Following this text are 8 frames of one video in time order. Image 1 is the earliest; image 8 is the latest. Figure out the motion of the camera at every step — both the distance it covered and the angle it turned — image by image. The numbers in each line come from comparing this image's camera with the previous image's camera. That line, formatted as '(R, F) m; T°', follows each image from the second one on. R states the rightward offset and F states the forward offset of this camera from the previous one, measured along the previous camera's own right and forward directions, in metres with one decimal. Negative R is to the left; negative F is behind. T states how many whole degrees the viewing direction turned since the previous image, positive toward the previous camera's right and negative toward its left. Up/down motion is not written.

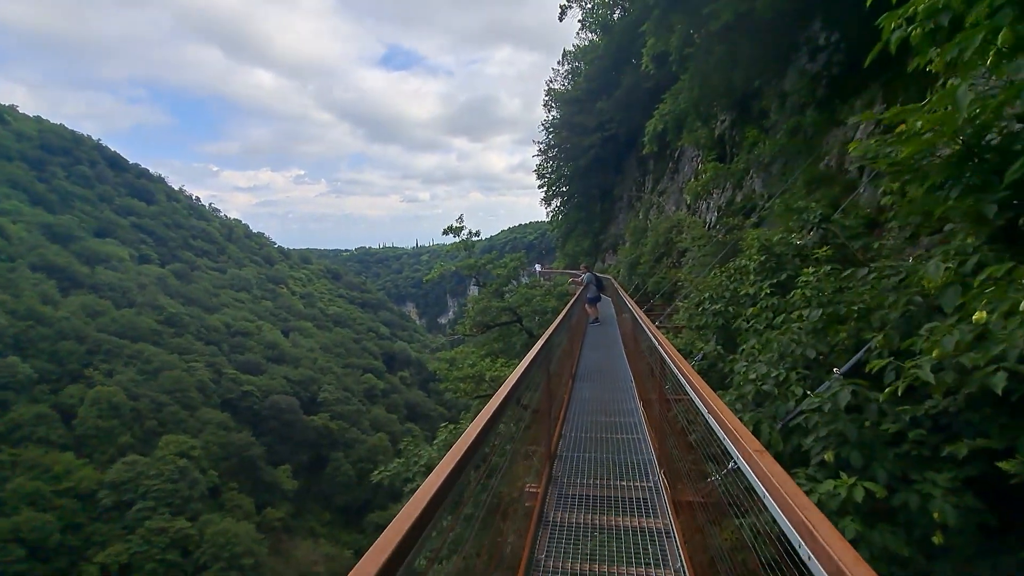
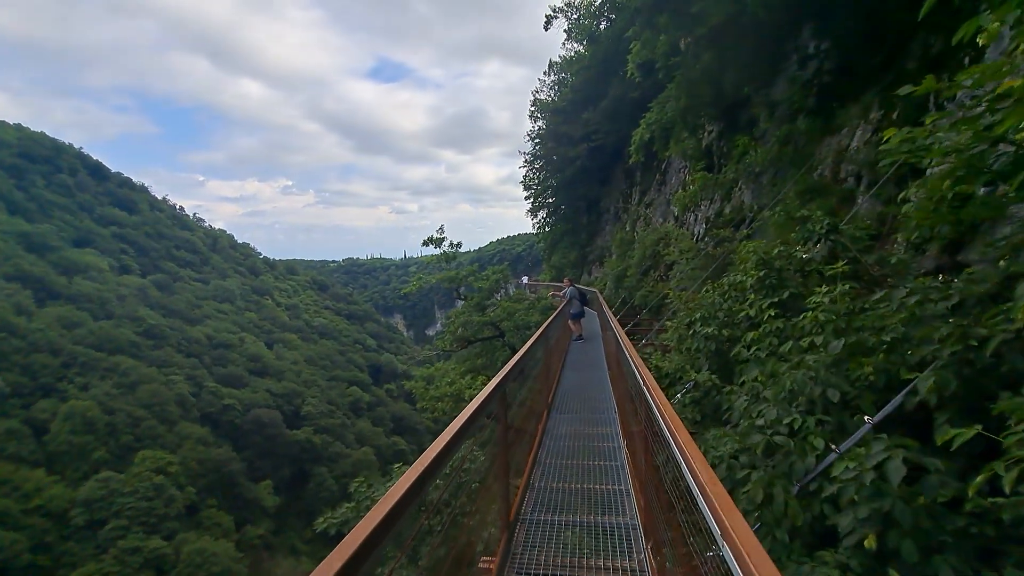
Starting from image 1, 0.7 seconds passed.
(+0.1, +0.4) m; +1°
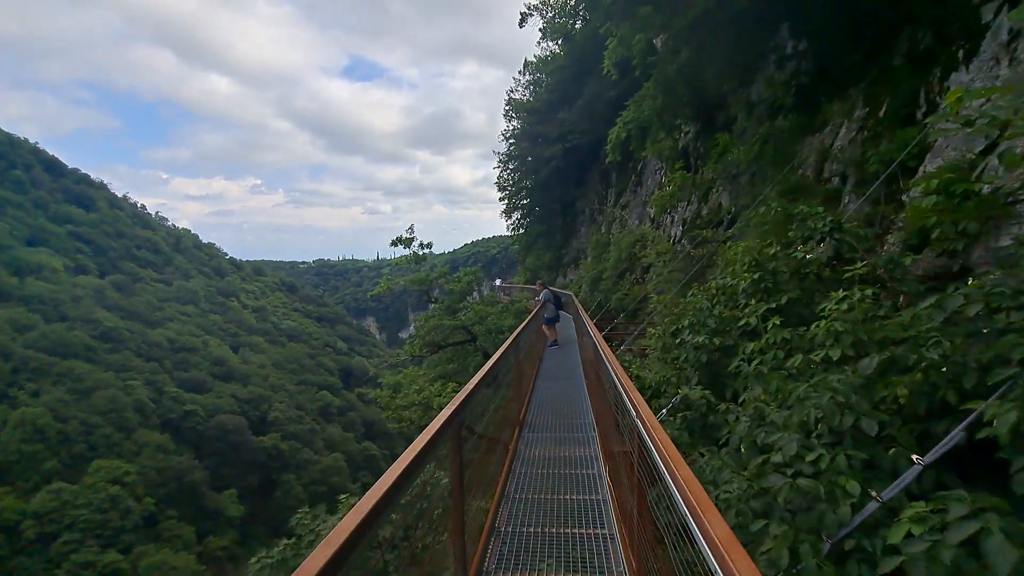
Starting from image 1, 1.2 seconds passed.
(0.0, +0.4) m; +3°
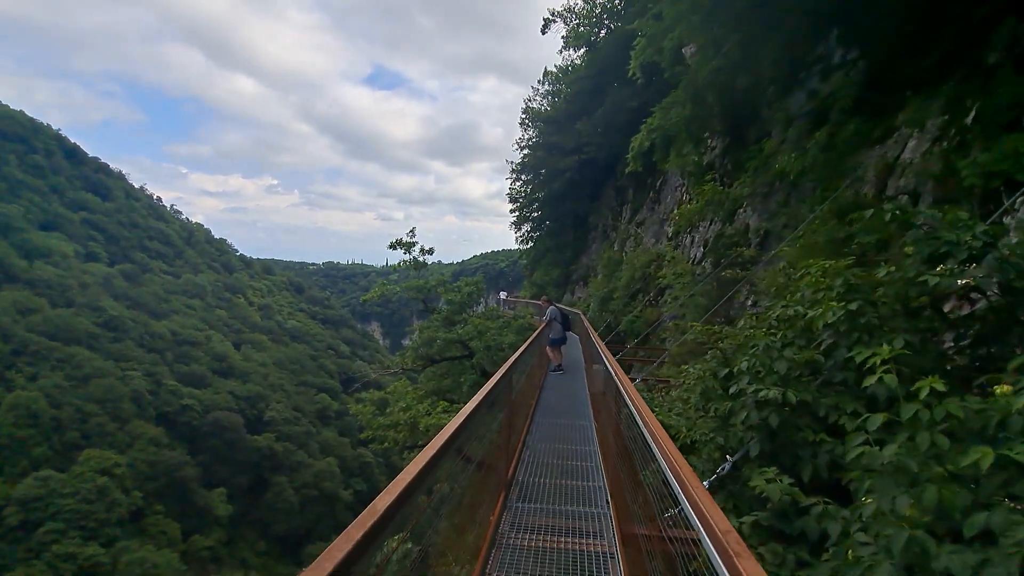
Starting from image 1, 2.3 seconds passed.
(0.0, +0.8) m; -1°
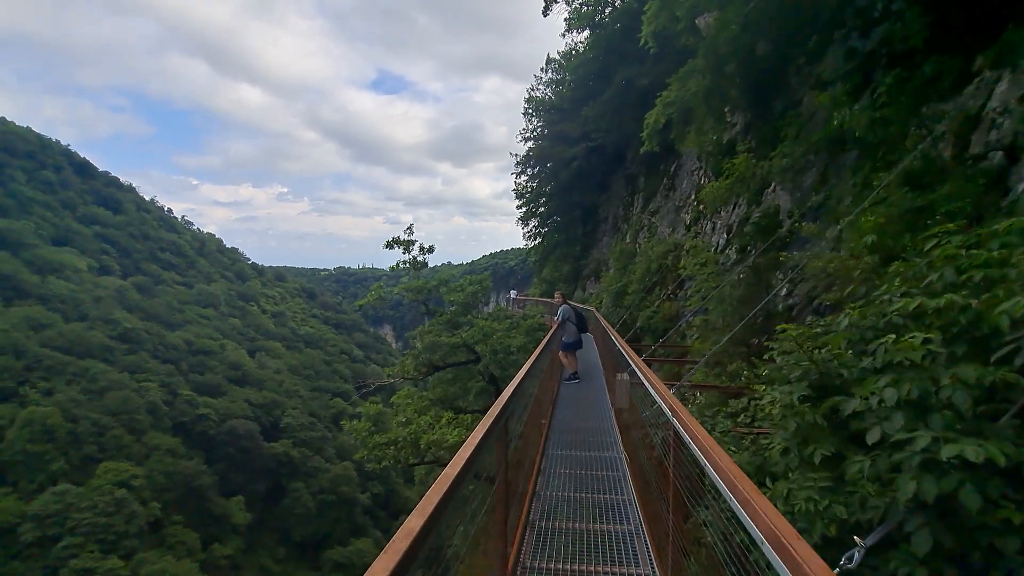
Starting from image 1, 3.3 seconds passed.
(+0.1, +0.8) m; -1°
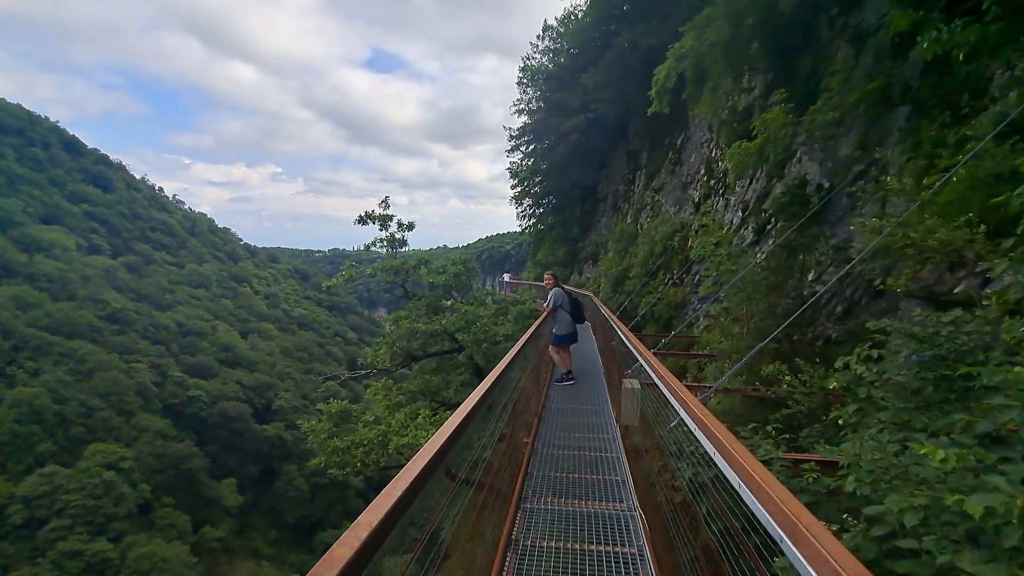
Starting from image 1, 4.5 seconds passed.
(+0.1, +0.9) m; +1°
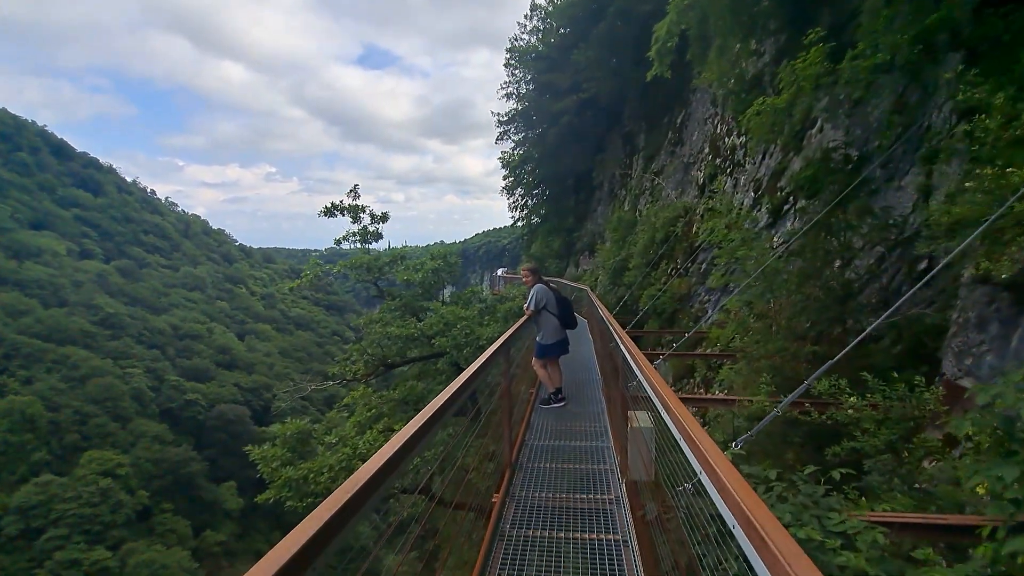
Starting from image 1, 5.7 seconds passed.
(+0.2, +0.9) m; 0°
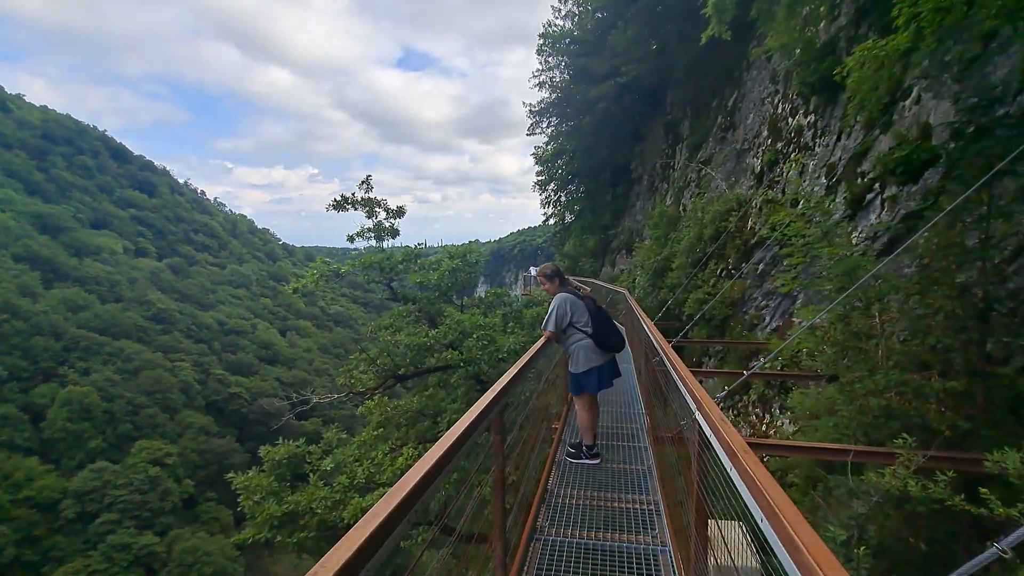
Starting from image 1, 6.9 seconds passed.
(+0.1, +0.8) m; -4°
